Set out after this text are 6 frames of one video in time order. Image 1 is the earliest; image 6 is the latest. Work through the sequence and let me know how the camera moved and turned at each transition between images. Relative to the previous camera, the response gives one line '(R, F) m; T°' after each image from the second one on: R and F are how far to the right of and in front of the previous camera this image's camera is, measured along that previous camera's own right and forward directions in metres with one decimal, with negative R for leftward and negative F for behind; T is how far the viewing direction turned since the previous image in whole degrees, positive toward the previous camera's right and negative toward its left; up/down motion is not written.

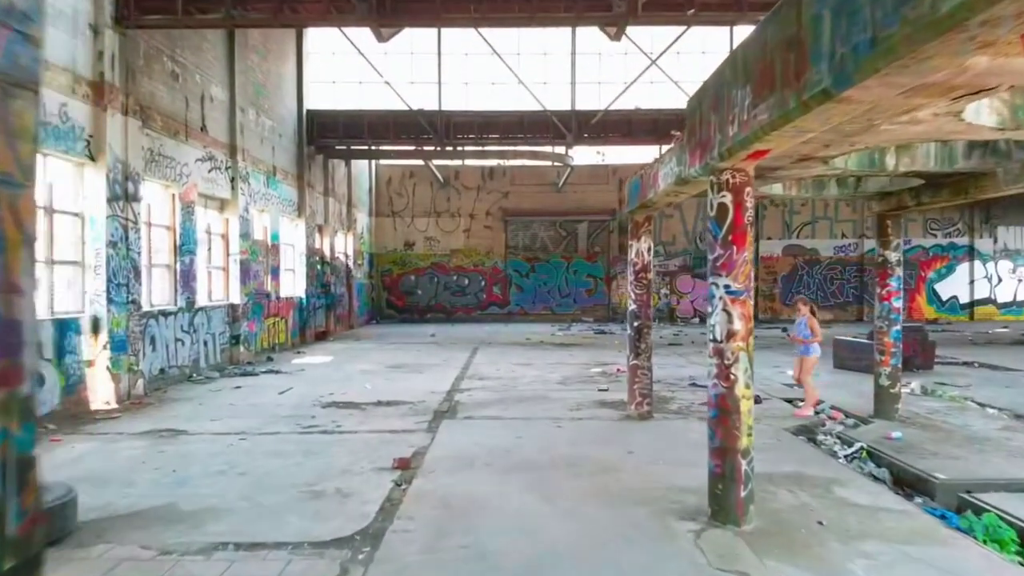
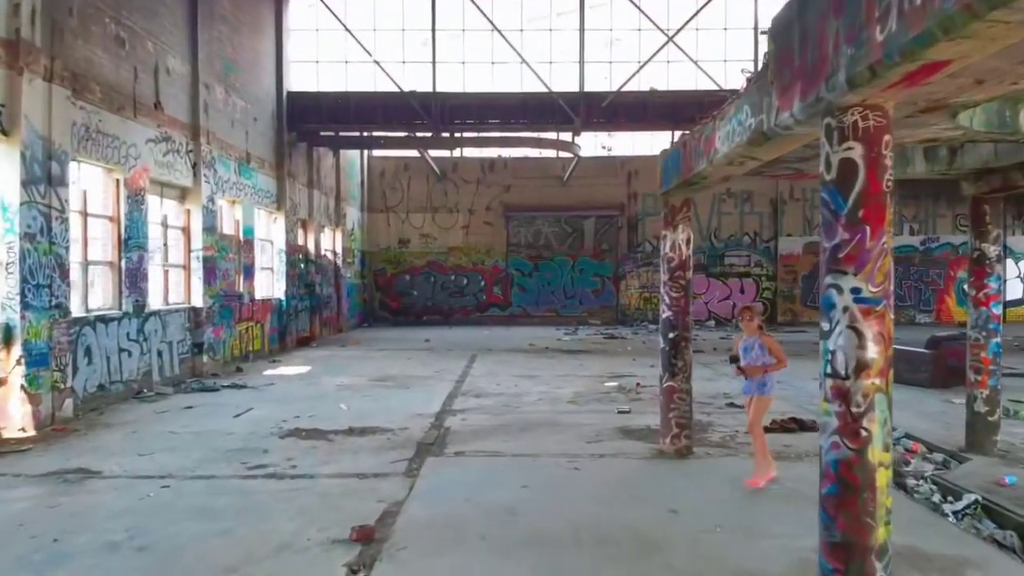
(0.0, +1.6) m; 0°
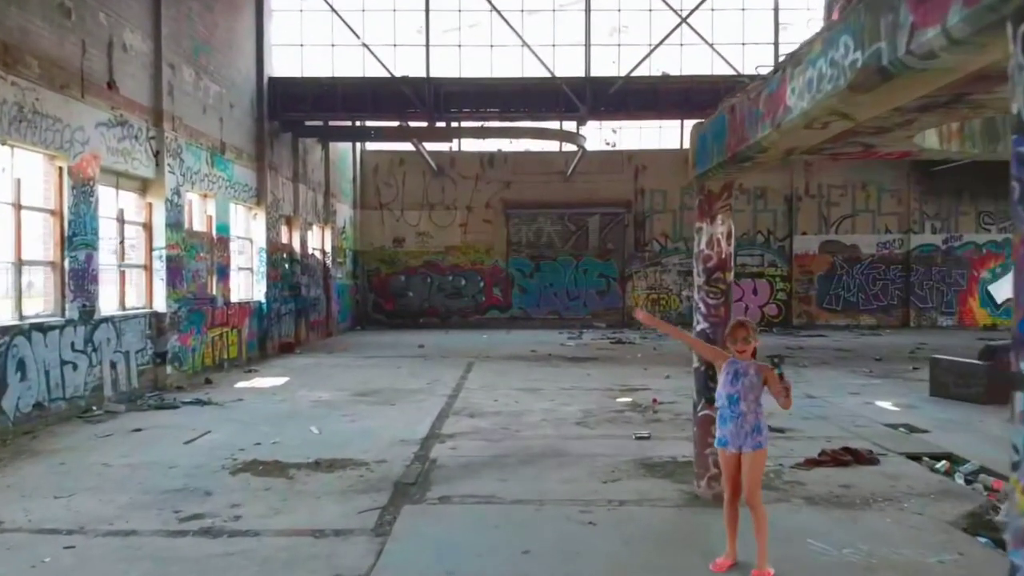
(0.0, +1.2) m; 0°
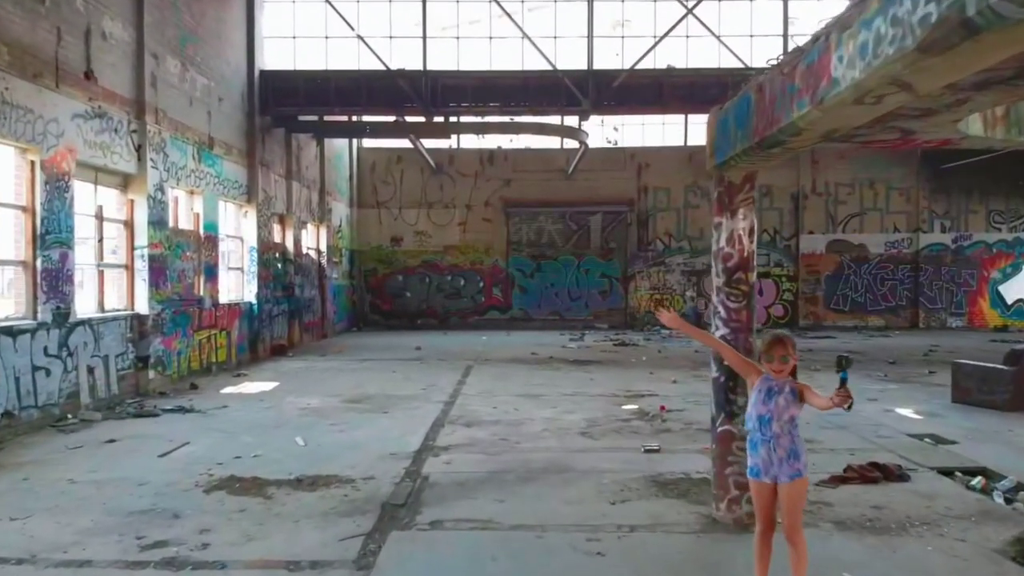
(0.0, +0.5) m; 0°
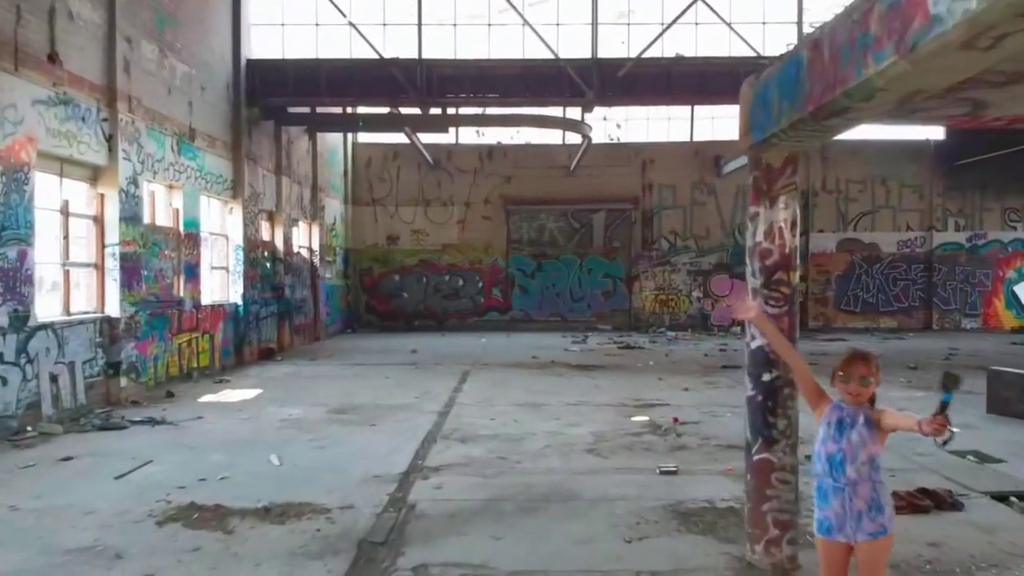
(0.0, +0.7) m; 0°
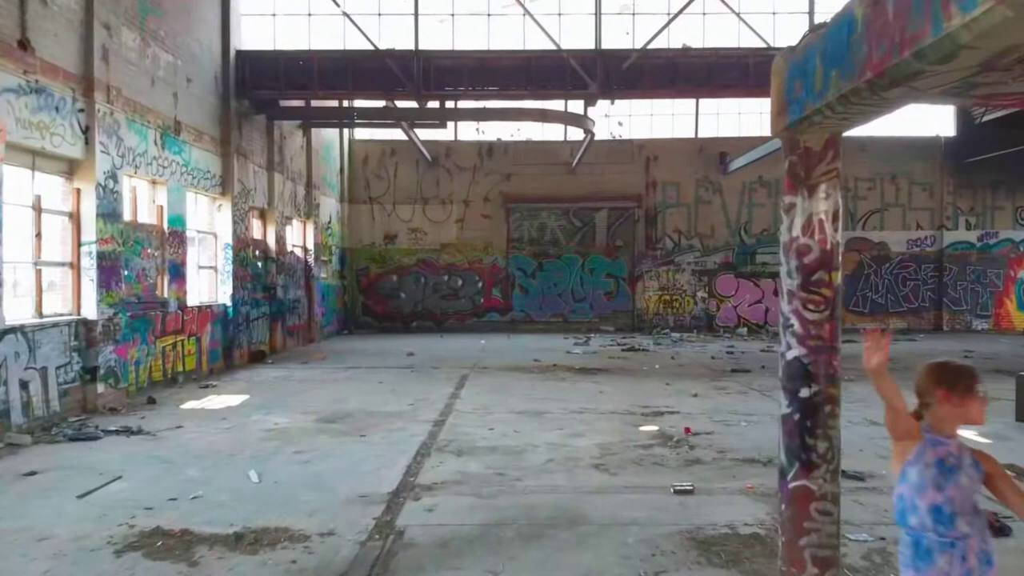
(0.0, +0.5) m; 0°
